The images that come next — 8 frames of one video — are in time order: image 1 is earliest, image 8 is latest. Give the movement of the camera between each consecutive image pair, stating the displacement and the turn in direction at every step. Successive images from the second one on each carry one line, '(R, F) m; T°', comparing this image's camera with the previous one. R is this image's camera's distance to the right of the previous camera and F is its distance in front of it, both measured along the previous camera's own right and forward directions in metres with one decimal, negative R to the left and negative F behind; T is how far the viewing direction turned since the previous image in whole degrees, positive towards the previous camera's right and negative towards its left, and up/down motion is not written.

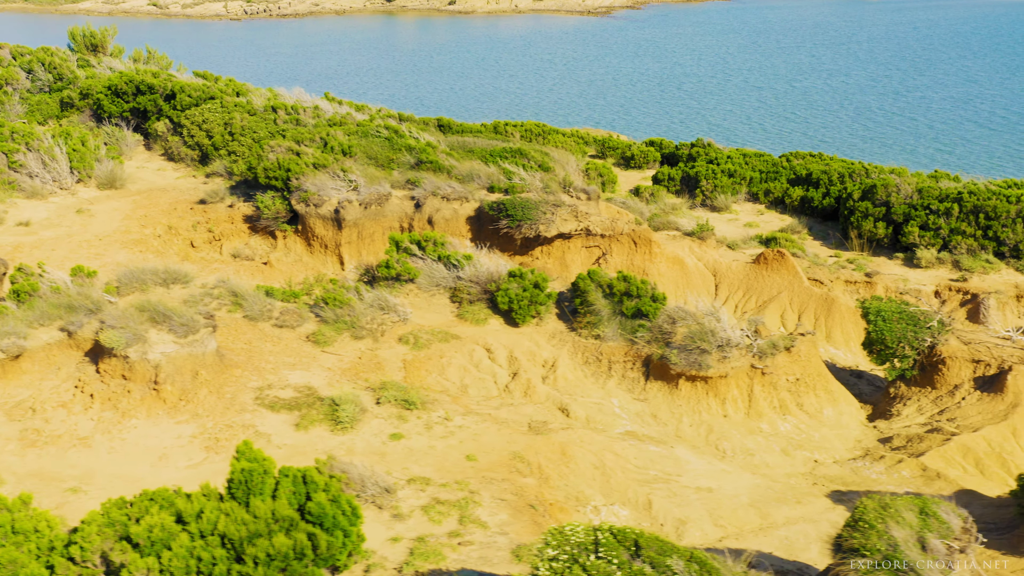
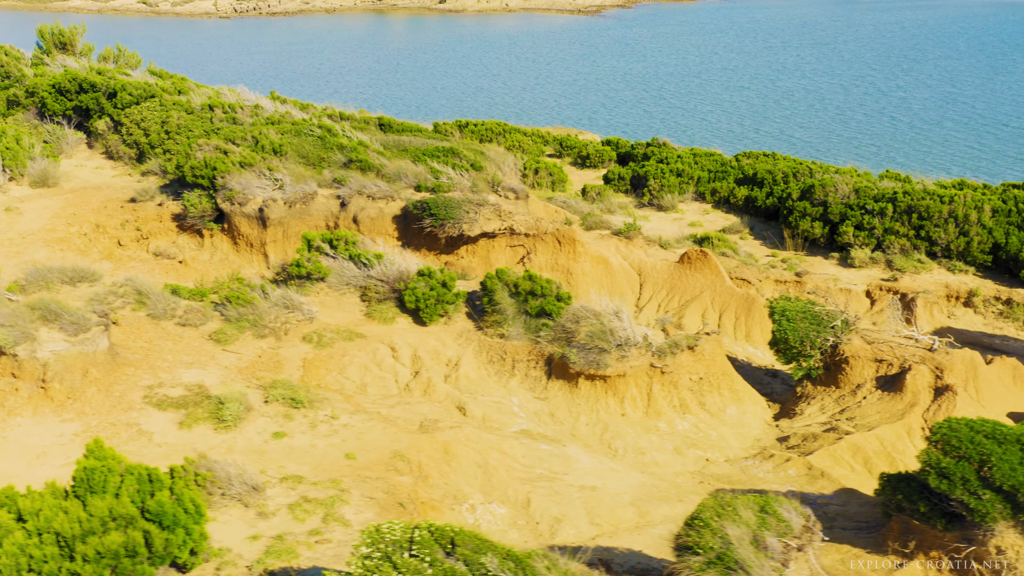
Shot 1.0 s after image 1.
(+0.9, 0.0) m; 0°
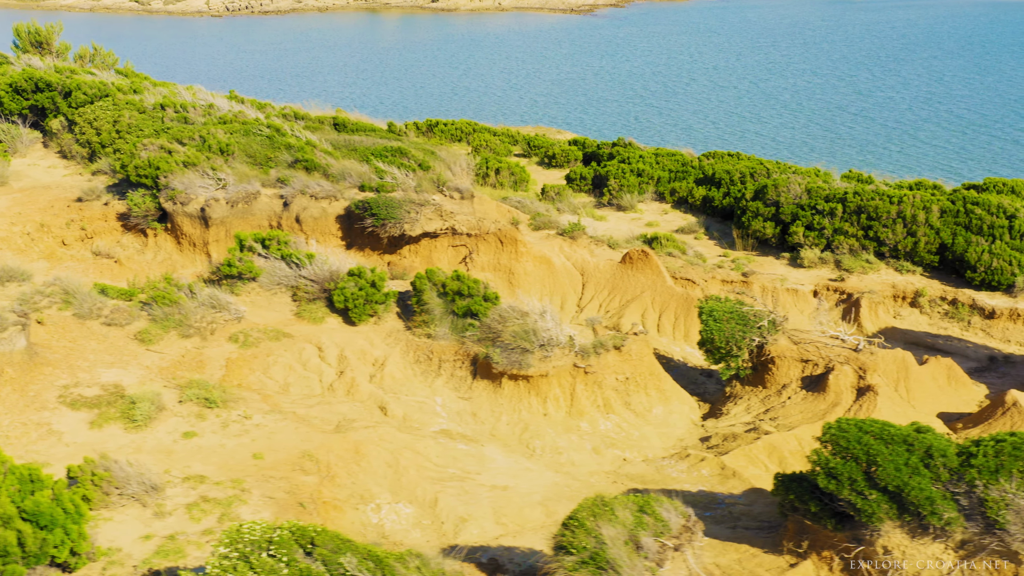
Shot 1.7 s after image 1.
(+0.7, 0.0) m; 0°
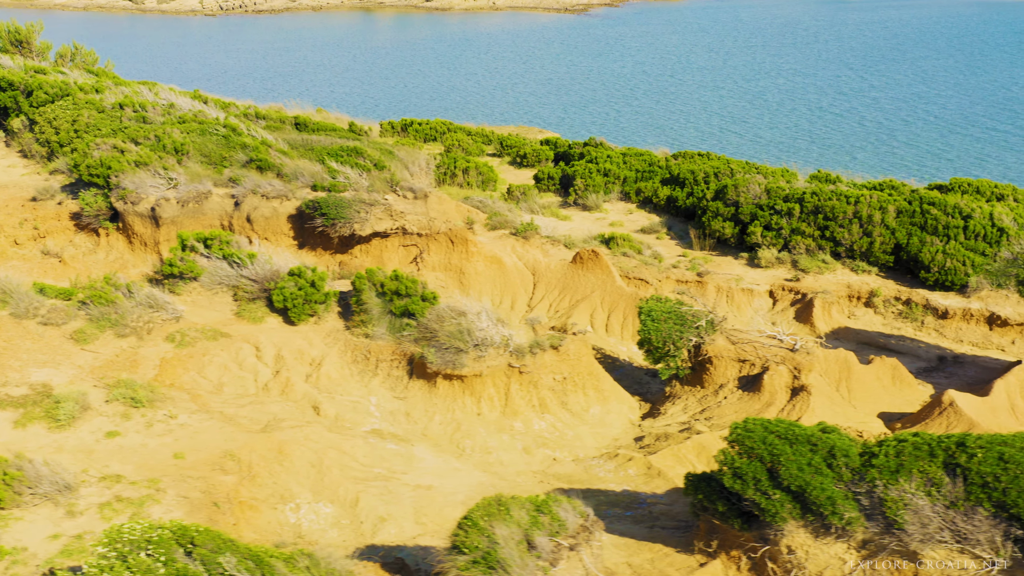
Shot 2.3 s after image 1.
(+0.6, 0.0) m; 0°
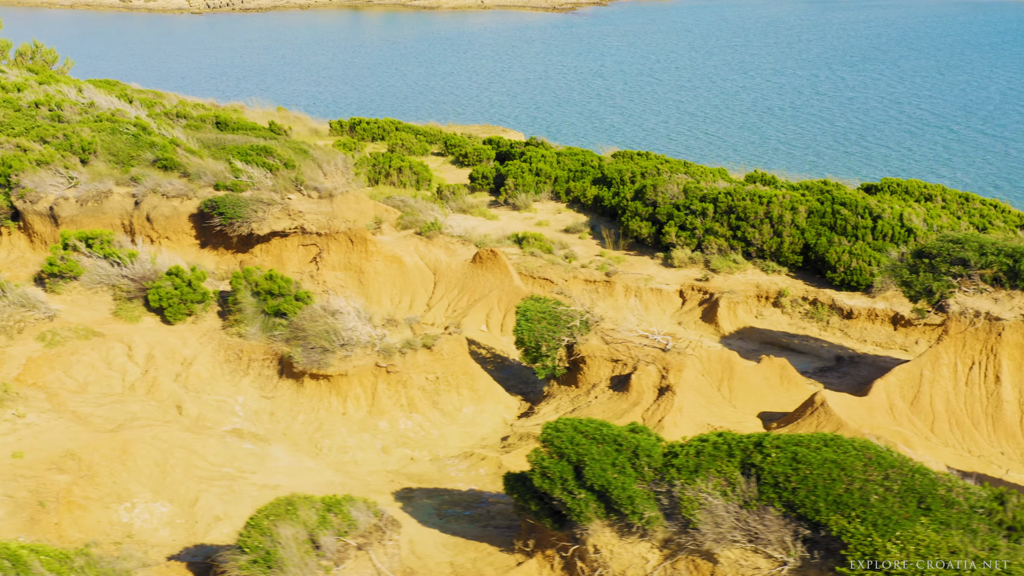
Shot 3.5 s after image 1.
(+1.3, 0.0) m; 0°
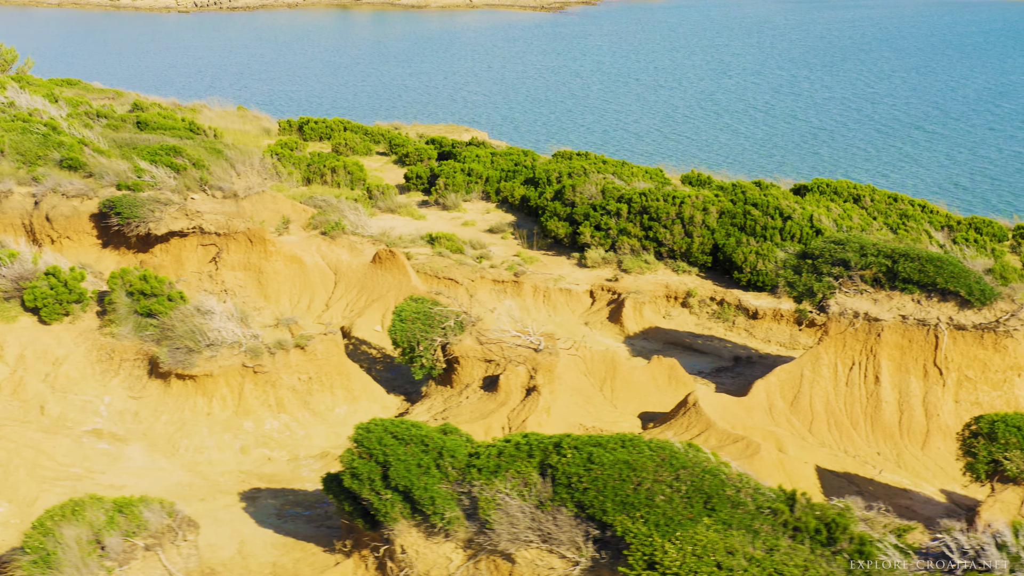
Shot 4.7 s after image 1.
(+1.3, 0.0) m; 0°
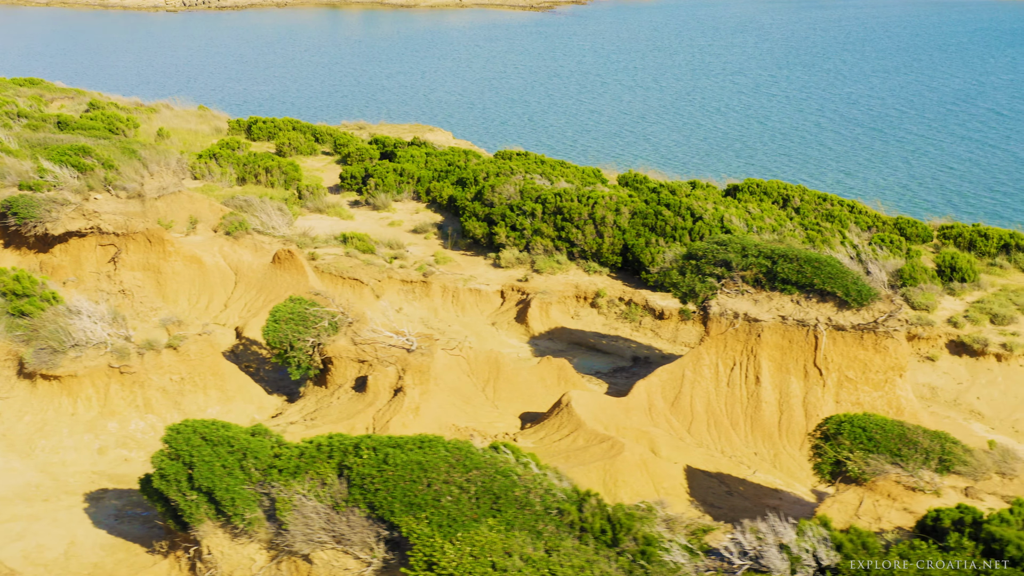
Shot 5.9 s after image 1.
(+1.3, 0.0) m; 0°
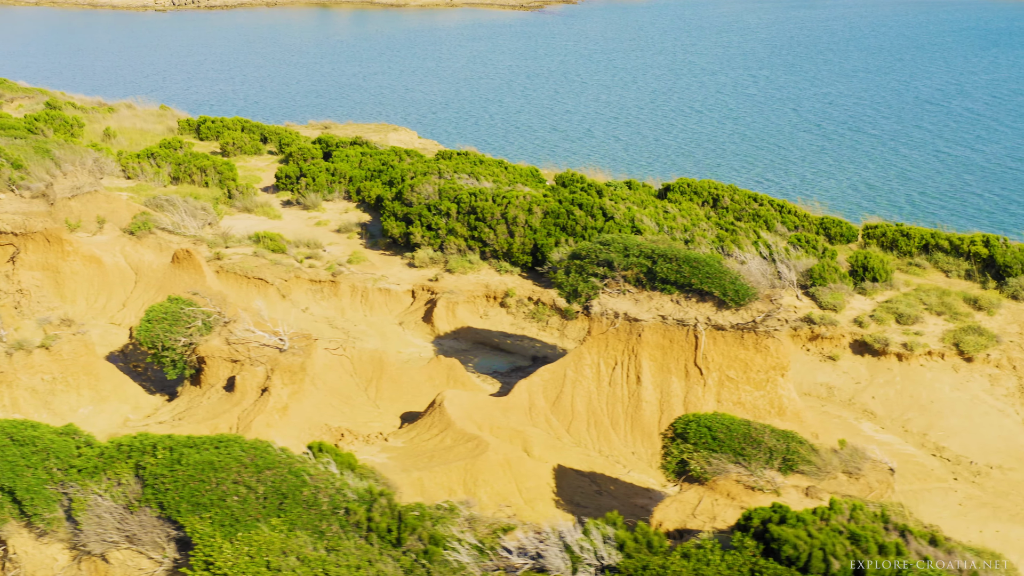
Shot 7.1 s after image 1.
(+1.3, 0.0) m; 0°
